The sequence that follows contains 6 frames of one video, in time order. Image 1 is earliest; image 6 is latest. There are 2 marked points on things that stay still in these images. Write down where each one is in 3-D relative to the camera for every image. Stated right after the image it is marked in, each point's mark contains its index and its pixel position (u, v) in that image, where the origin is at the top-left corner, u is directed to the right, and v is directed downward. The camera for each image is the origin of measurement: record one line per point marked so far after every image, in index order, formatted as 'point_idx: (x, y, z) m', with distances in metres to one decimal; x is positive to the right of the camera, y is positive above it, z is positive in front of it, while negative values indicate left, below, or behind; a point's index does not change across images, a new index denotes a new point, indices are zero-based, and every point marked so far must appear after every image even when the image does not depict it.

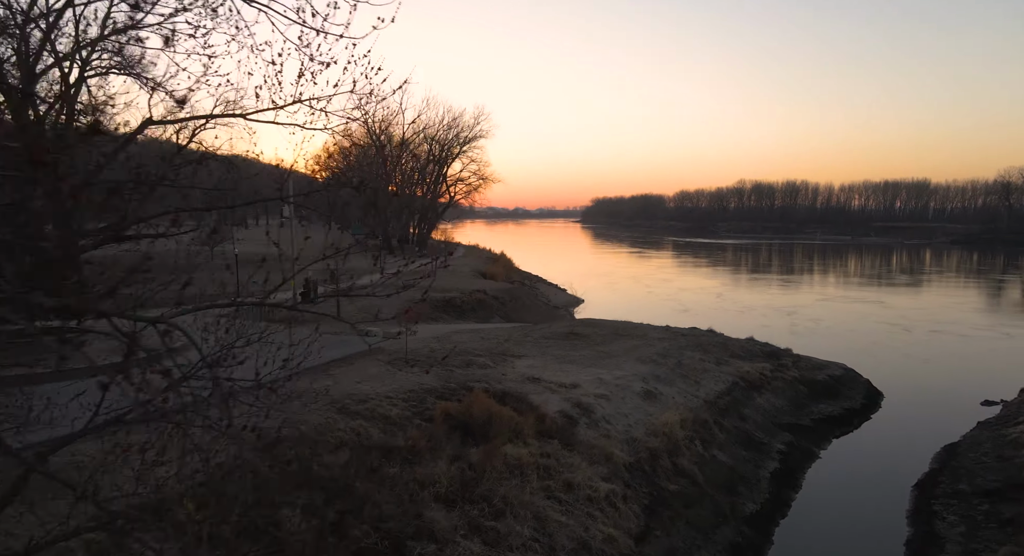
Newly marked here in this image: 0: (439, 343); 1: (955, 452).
0: (-1.7, -1.5, +16.3) m
1: (+9.5, -3.8, +15.0) m
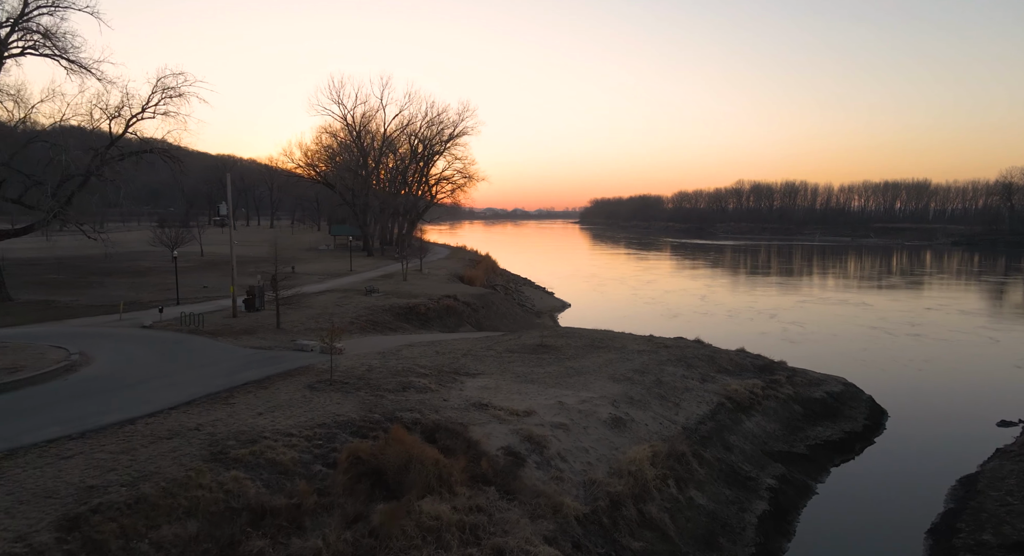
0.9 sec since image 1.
0: (-2.7, -1.7, +14.3) m
1: (+8.6, -3.9, +13.0) m
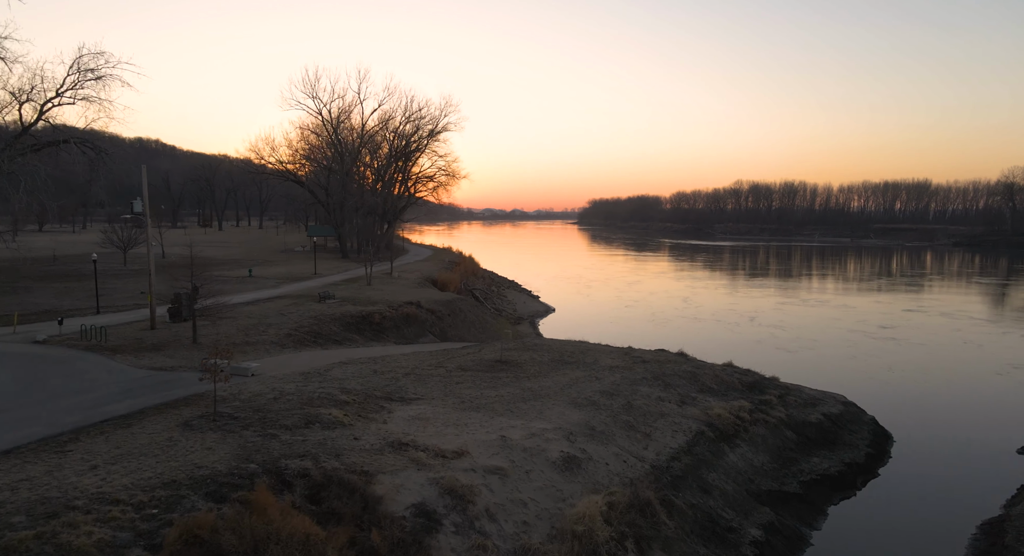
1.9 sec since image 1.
0: (-3.7, -1.8, +12.1) m
1: (+7.5, -4.1, +10.8) m
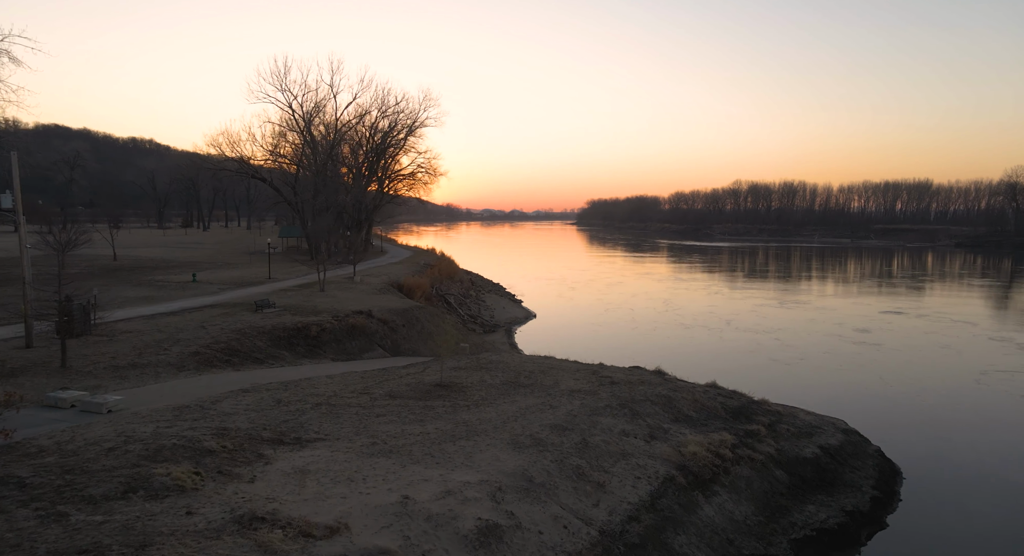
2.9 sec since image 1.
0: (-4.8, -2.0, +9.7) m
1: (+6.4, -4.3, +8.4) m
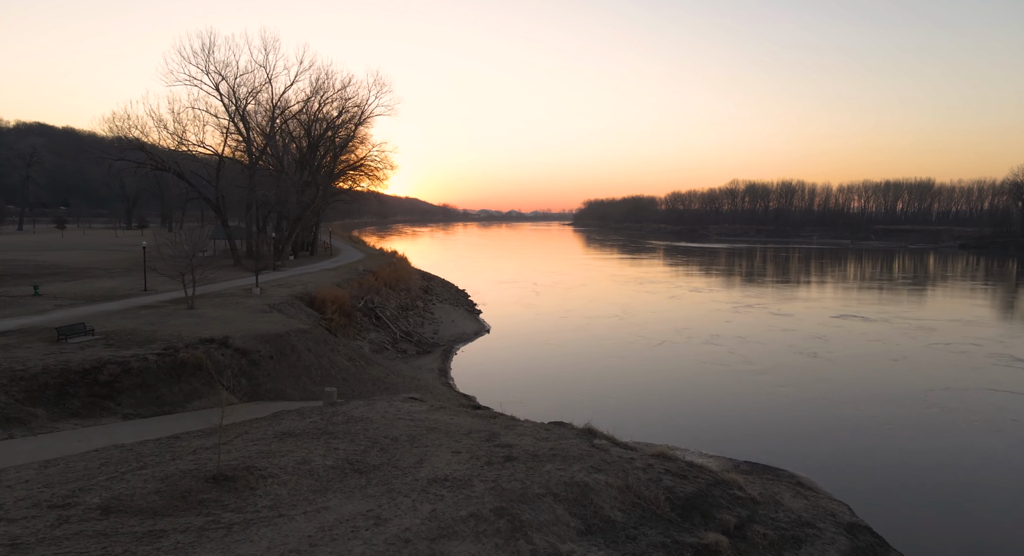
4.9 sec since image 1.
0: (-7.2, -2.4, +4.6) m
1: (+4.1, -4.7, +3.3) m
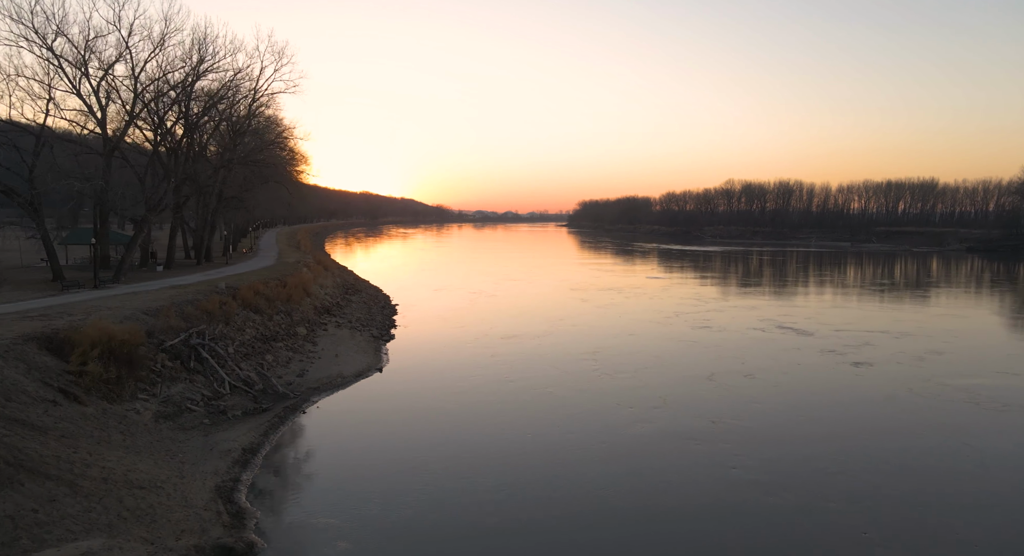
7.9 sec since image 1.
0: (-10.7, -3.1, -3.8) m
1: (+0.5, -5.4, -5.1) m
